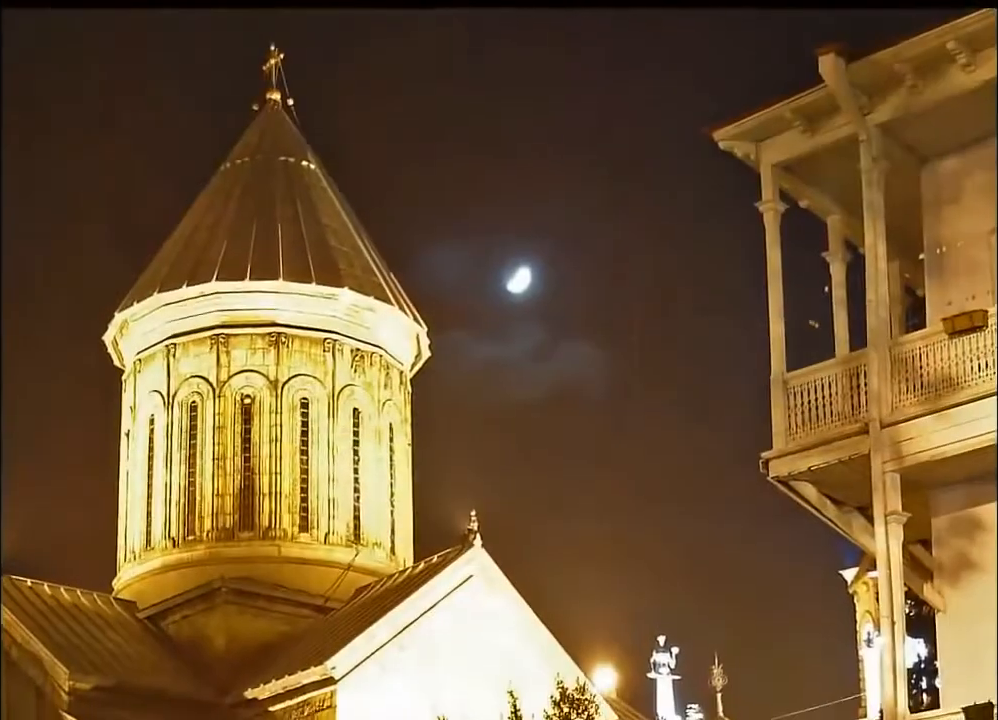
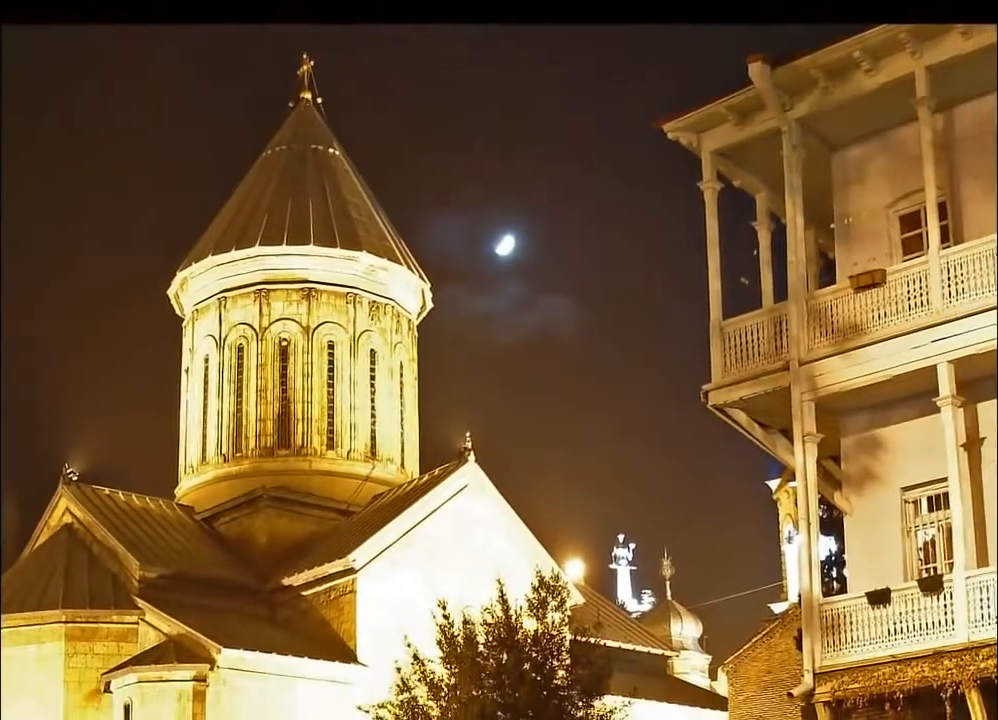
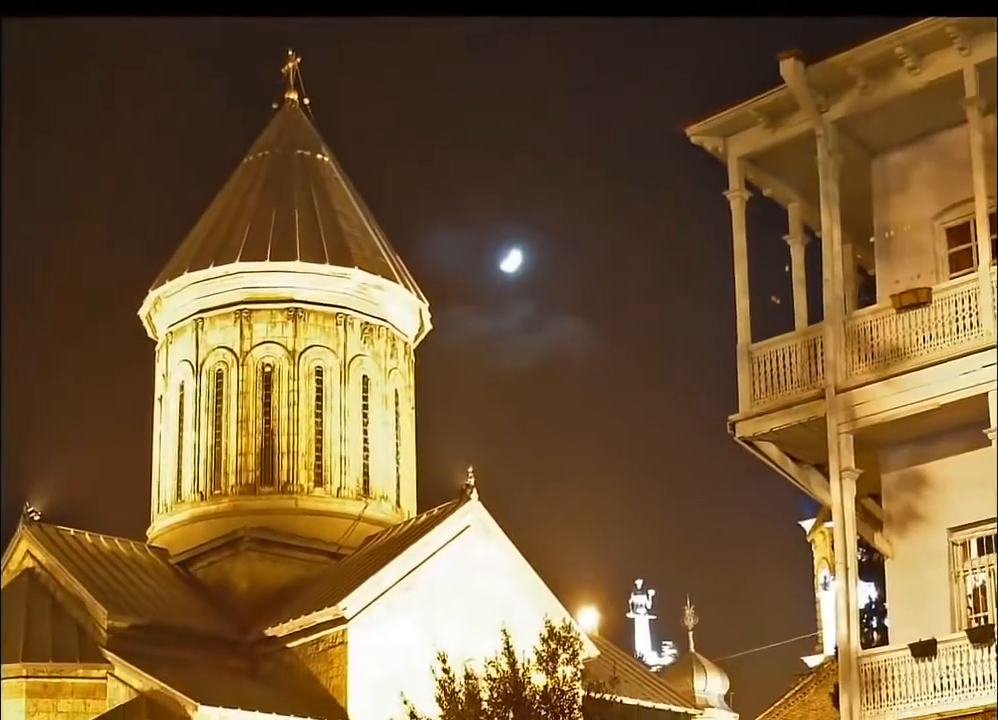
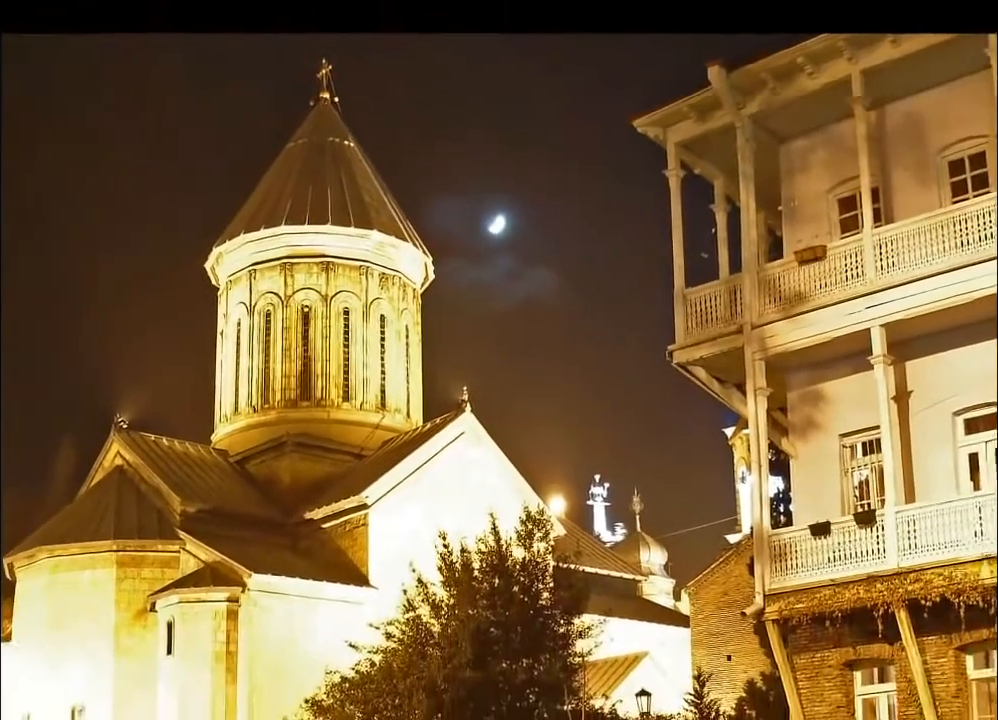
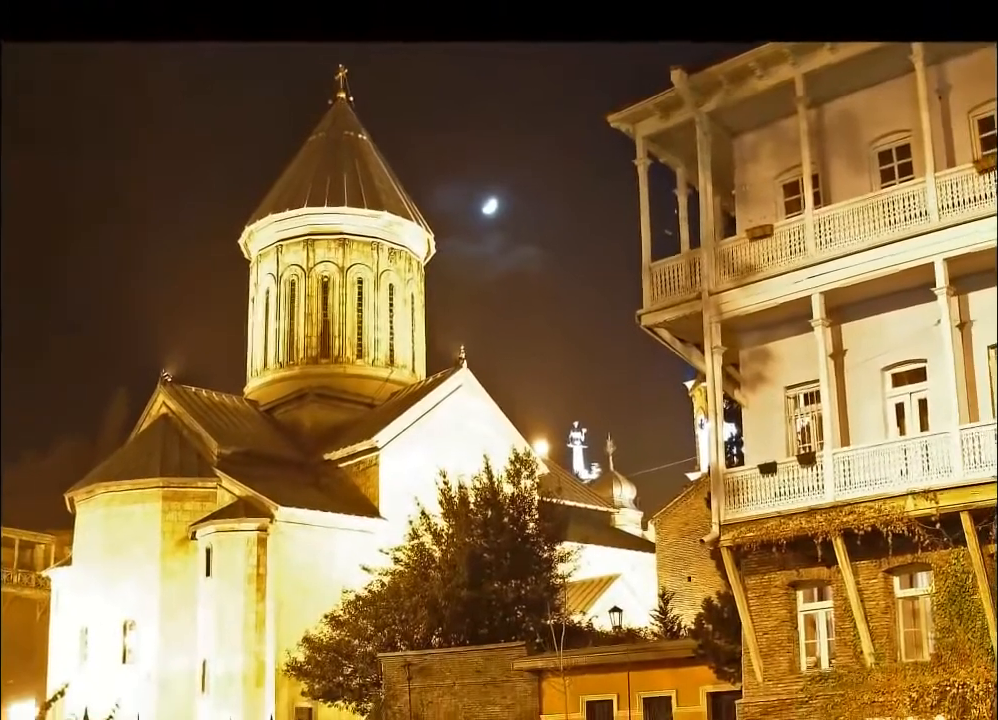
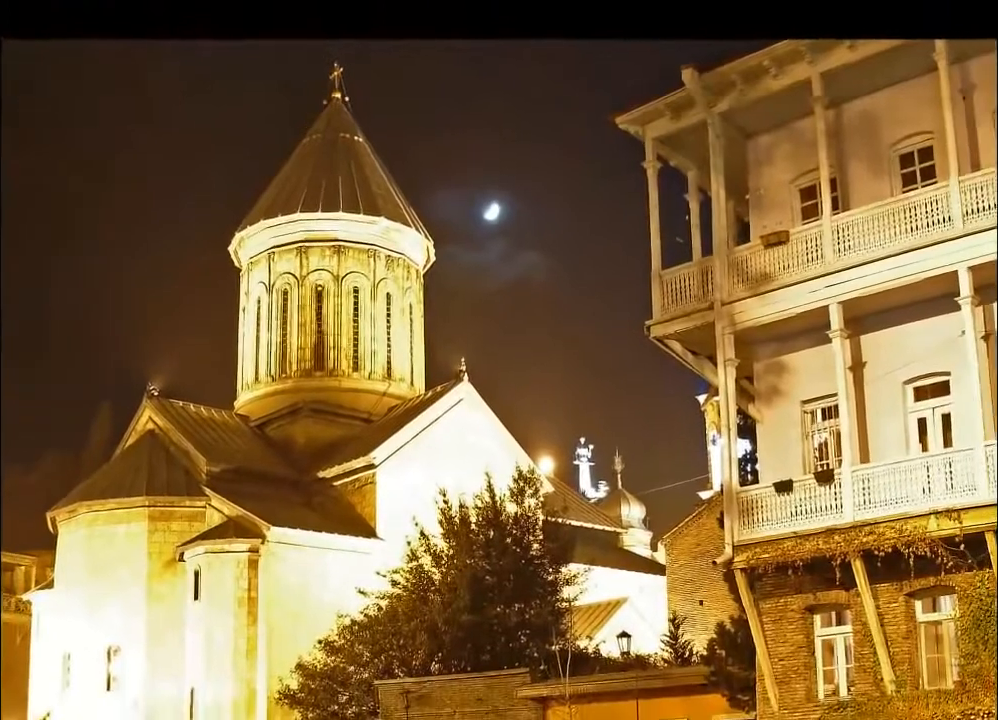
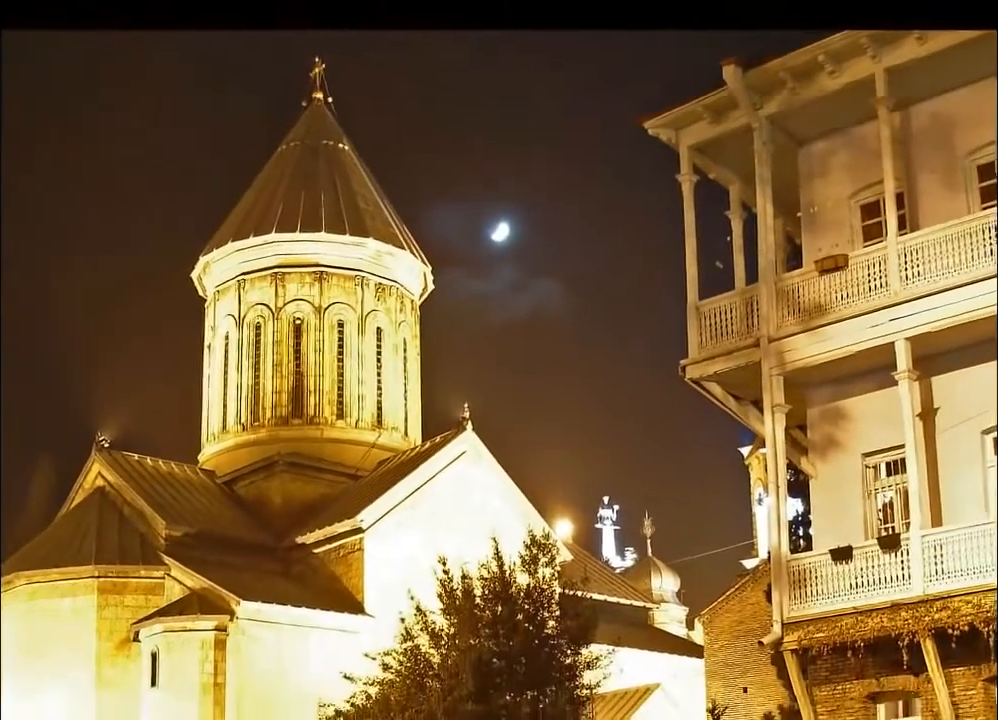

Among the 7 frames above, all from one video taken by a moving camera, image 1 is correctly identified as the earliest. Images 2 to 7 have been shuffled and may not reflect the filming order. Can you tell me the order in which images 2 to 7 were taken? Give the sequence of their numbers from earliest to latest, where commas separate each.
3, 2, 7, 4, 6, 5
